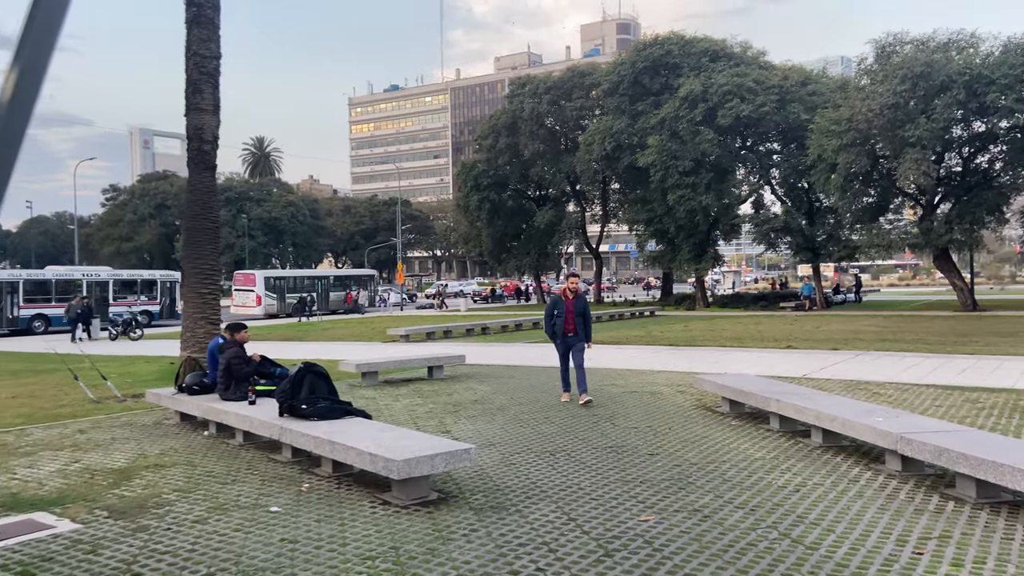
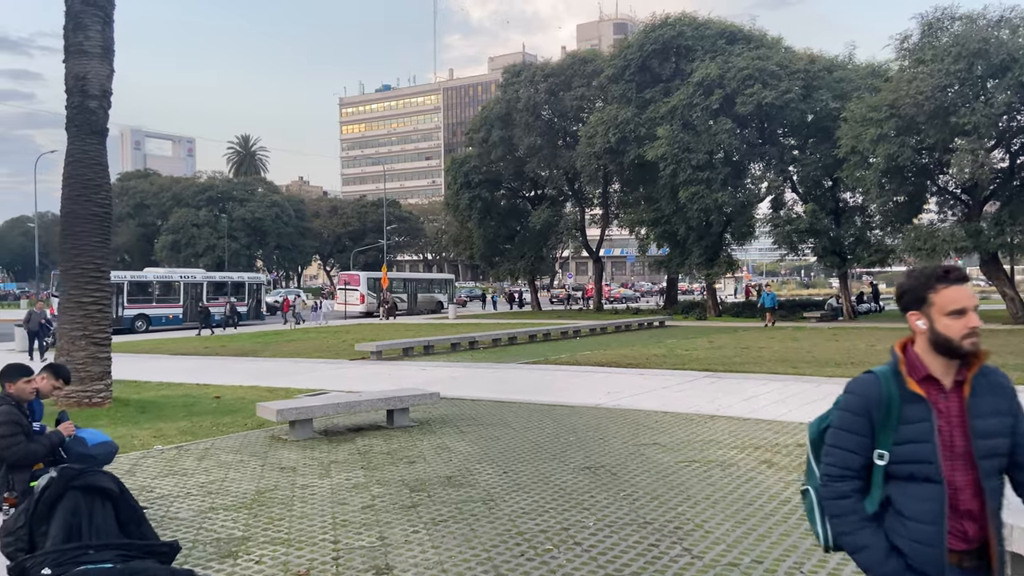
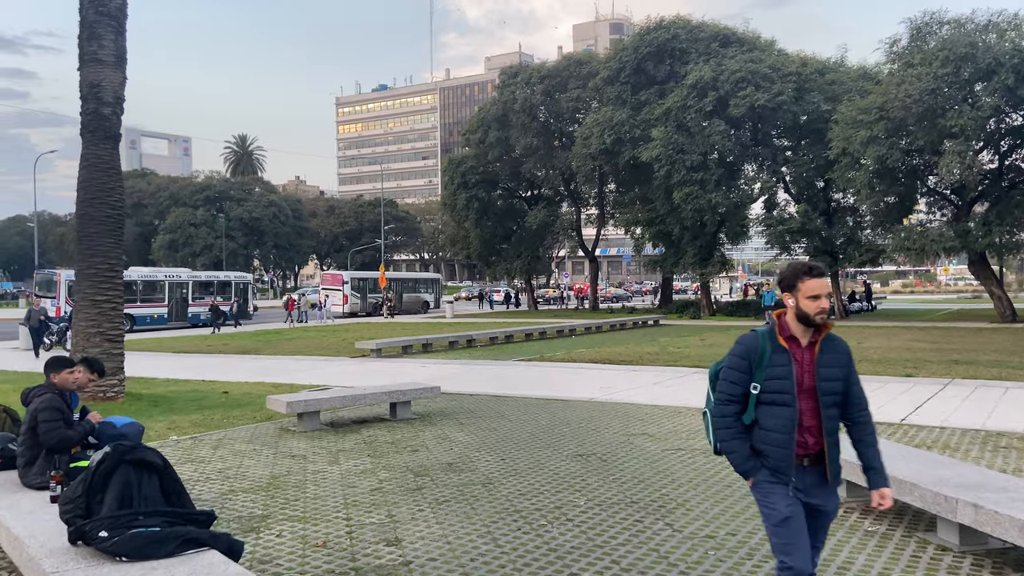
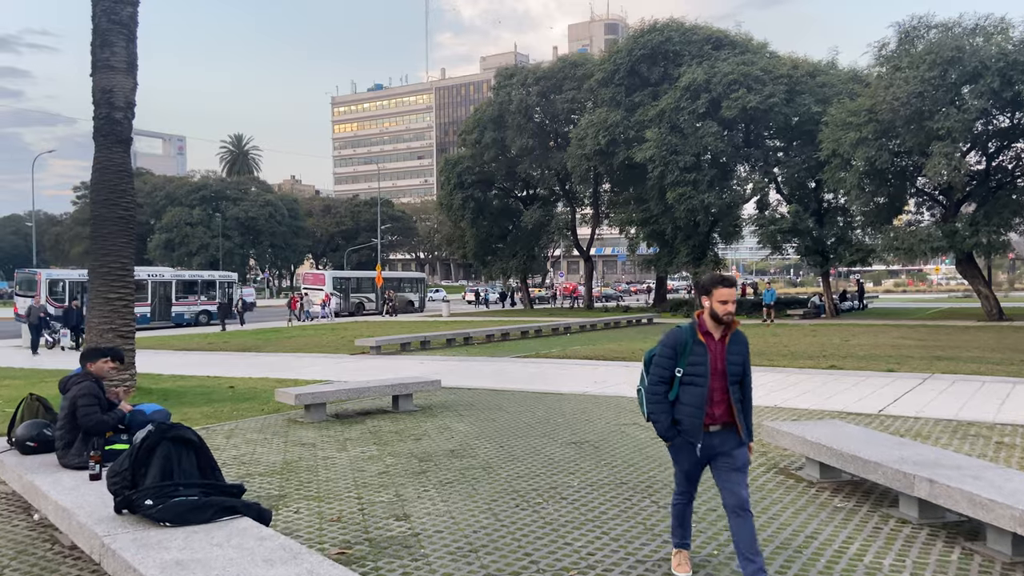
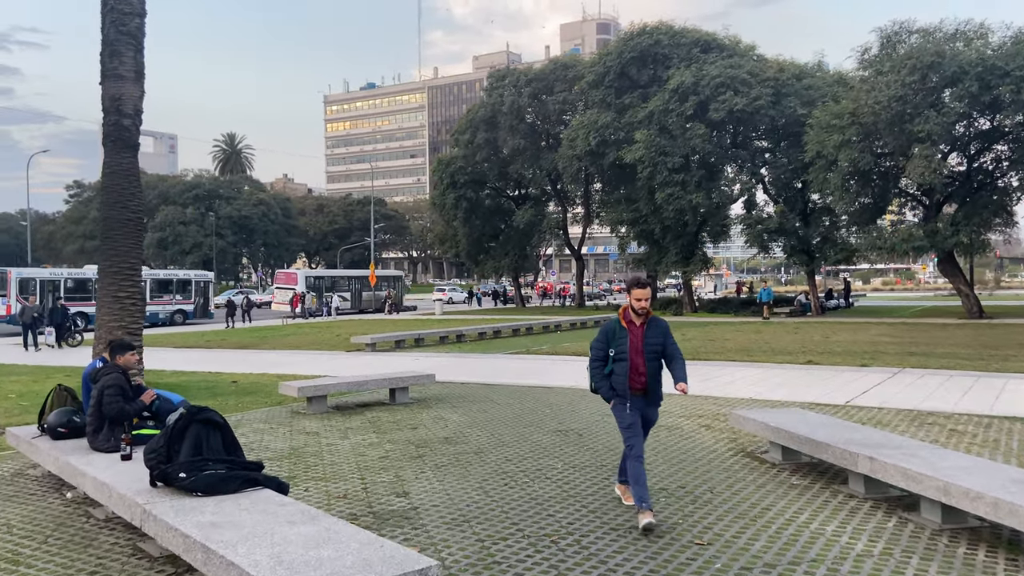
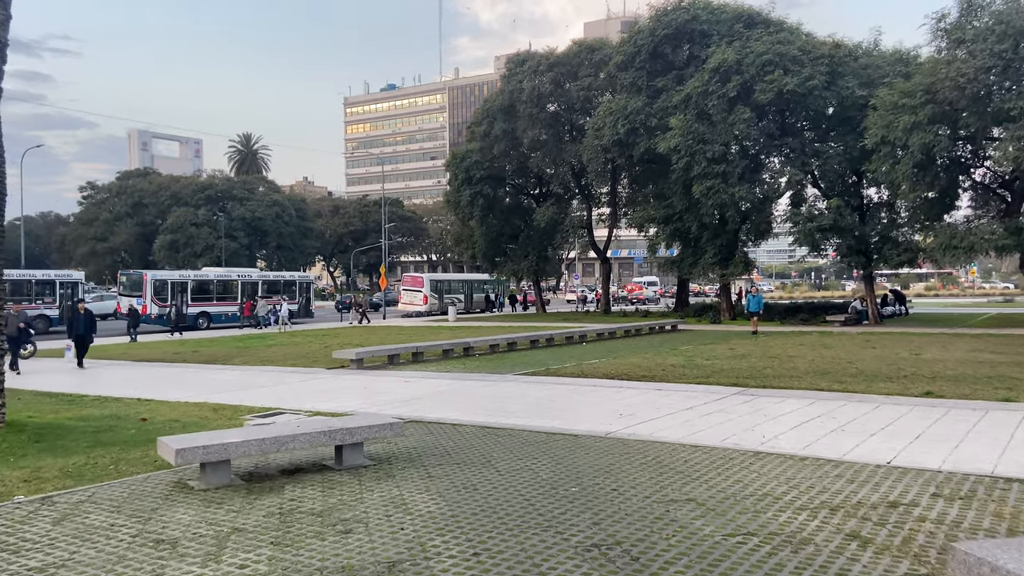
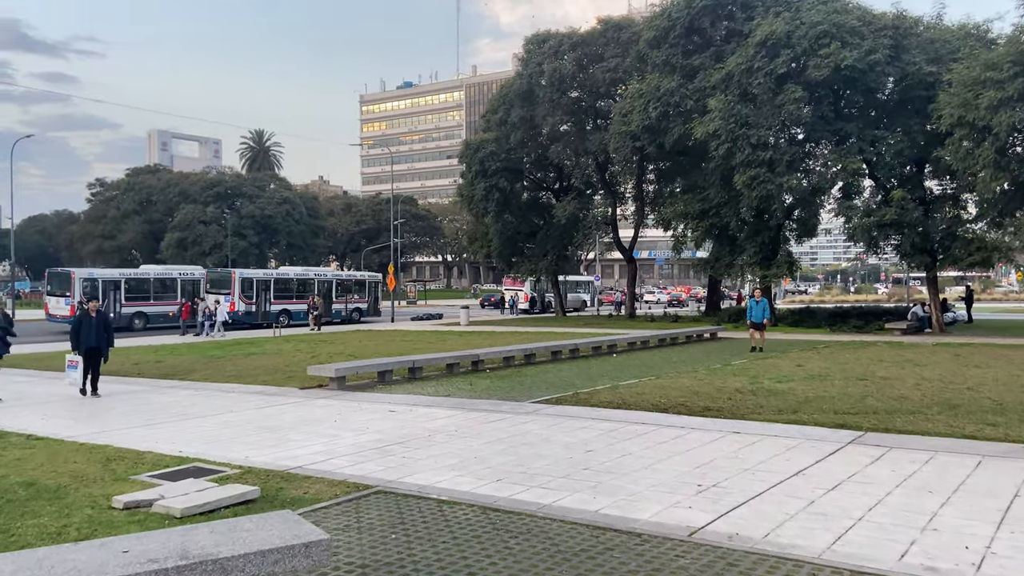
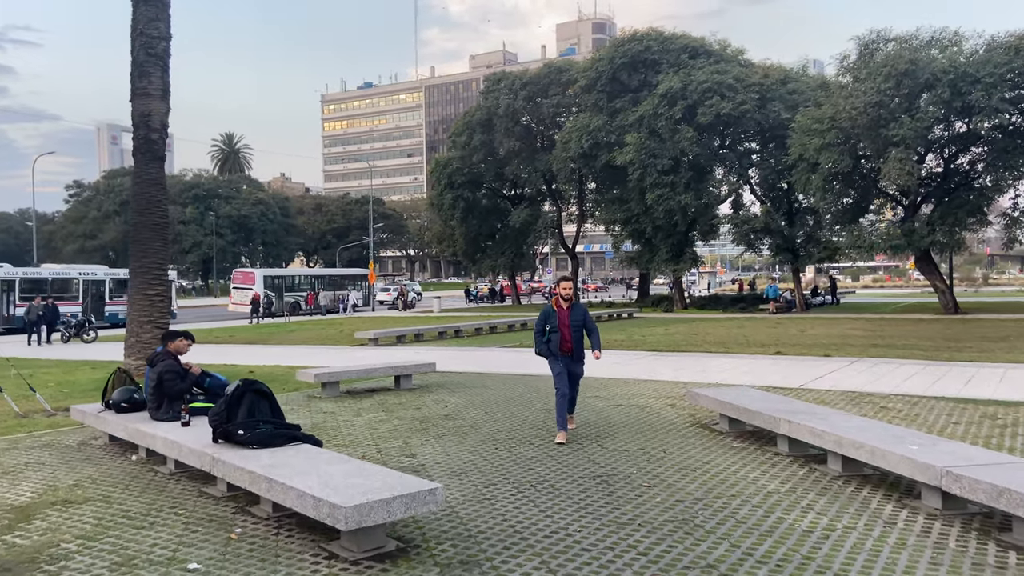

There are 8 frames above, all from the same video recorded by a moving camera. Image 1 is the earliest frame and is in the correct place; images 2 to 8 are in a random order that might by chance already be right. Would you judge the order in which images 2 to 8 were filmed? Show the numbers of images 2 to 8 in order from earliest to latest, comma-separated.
8, 5, 4, 3, 2, 6, 7
